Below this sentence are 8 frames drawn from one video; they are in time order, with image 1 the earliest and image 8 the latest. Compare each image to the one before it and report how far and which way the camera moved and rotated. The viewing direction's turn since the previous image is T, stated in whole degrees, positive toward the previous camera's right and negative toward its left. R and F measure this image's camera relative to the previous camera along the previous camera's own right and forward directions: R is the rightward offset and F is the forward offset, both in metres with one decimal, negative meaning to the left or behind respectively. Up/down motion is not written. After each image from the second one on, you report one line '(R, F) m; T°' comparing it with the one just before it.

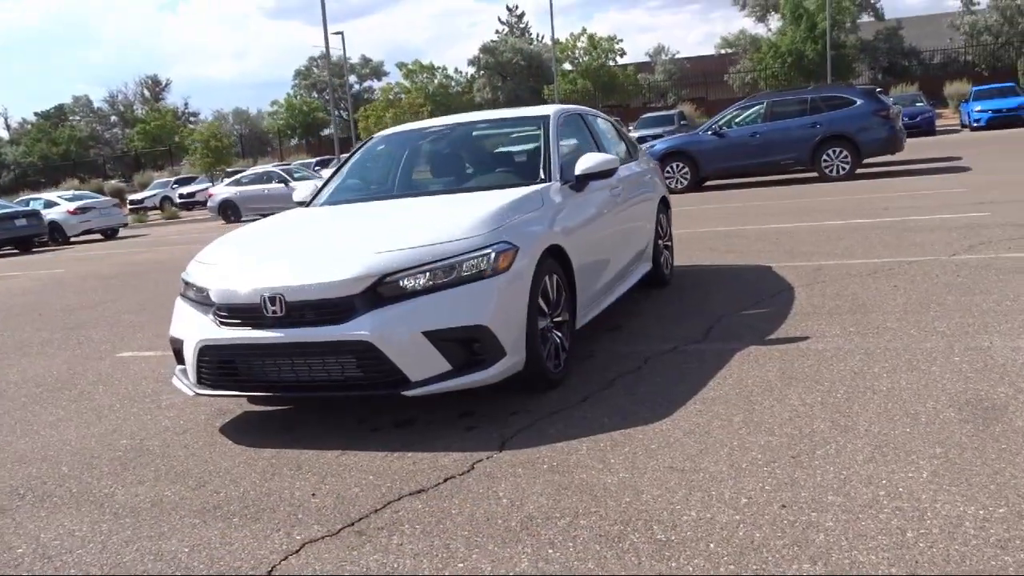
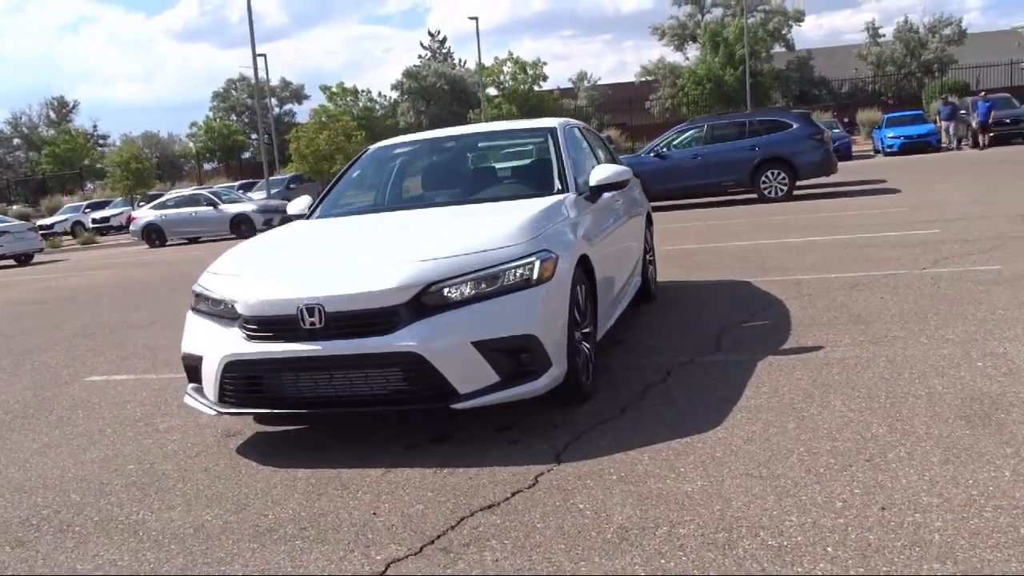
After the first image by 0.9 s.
(-0.7, +0.2) m; +5°
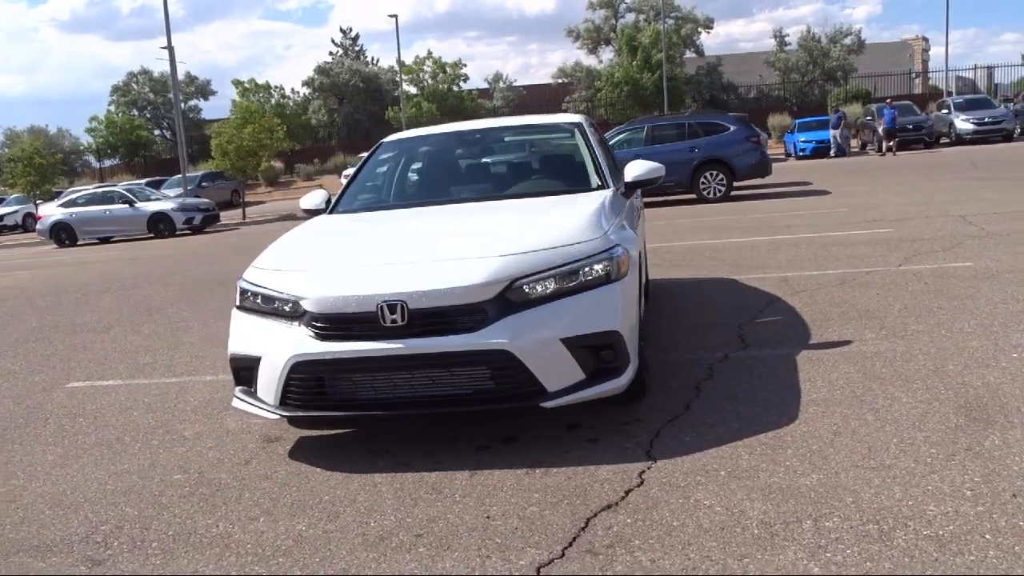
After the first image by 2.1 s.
(-0.9, +0.2) m; +6°
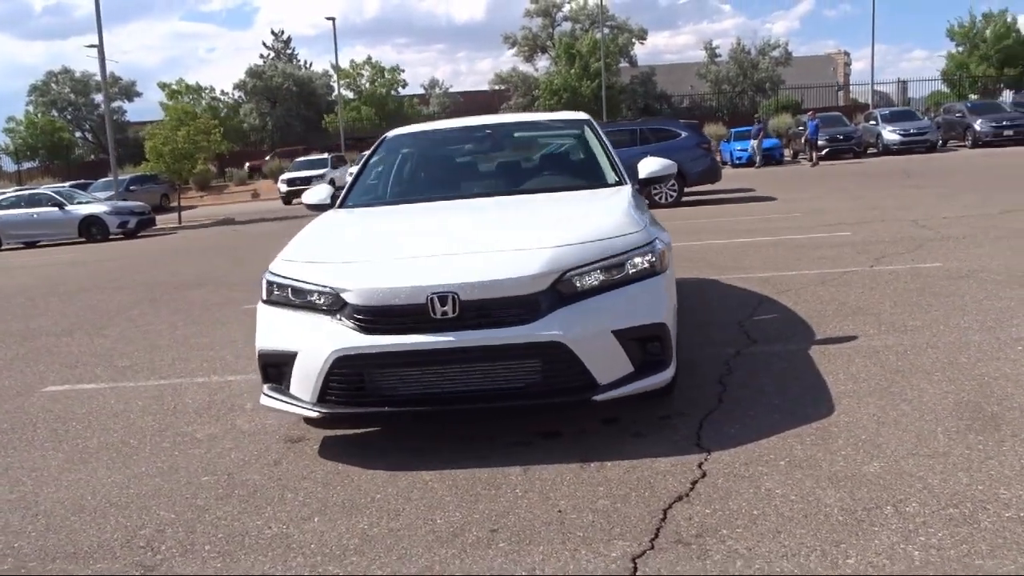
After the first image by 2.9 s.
(-0.6, +0.1) m; +5°
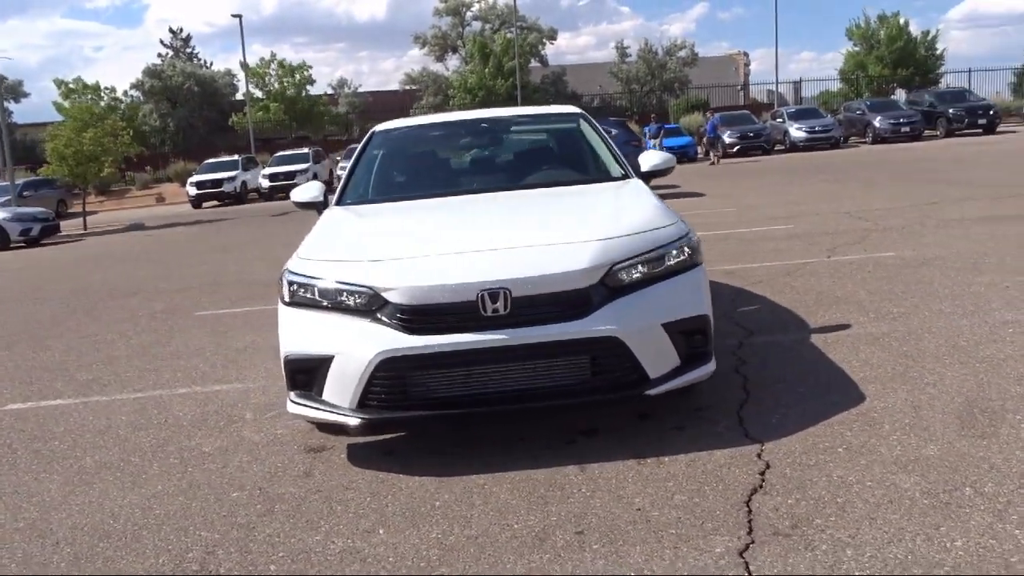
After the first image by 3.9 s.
(-0.7, +0.2) m; +6°
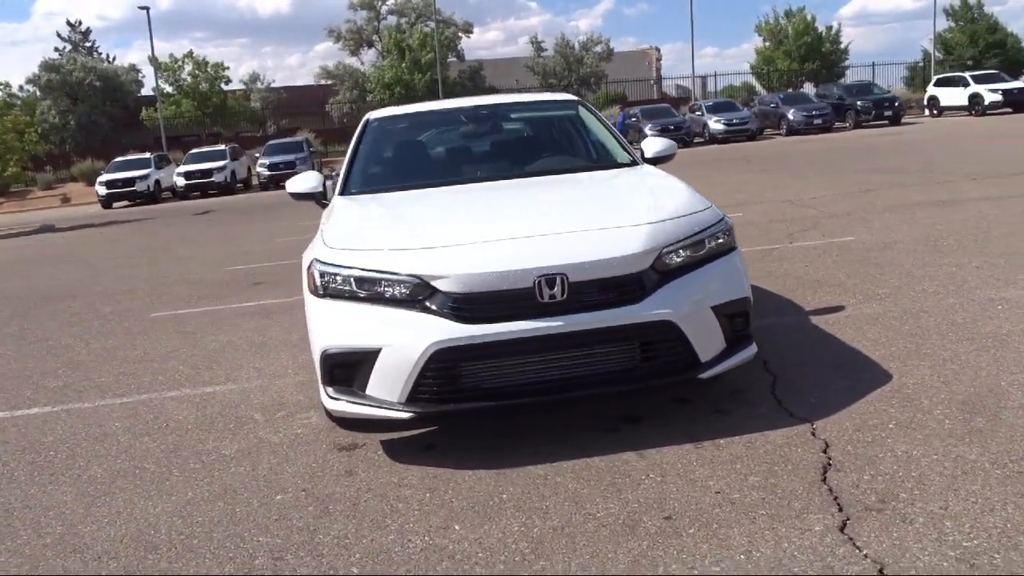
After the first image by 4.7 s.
(-0.6, +0.1) m; +6°
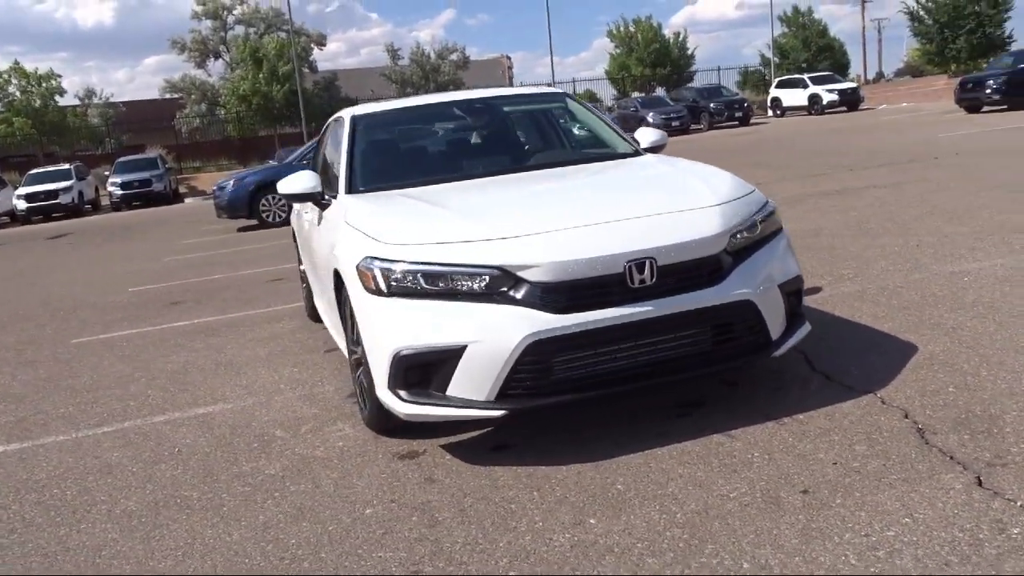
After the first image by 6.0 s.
(-1.0, +0.2) m; +9°
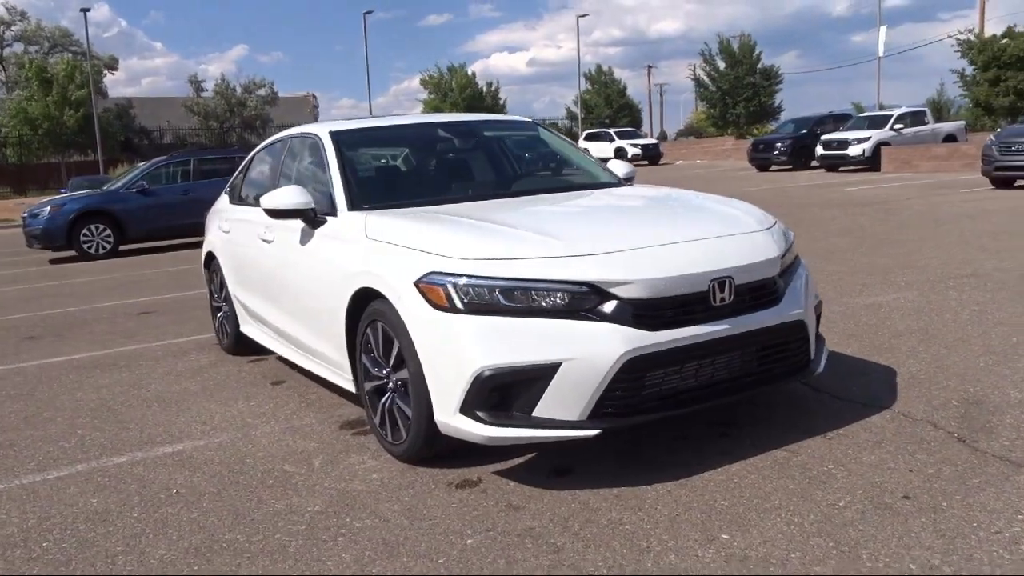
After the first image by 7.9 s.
(-1.3, +0.3) m; +13°
